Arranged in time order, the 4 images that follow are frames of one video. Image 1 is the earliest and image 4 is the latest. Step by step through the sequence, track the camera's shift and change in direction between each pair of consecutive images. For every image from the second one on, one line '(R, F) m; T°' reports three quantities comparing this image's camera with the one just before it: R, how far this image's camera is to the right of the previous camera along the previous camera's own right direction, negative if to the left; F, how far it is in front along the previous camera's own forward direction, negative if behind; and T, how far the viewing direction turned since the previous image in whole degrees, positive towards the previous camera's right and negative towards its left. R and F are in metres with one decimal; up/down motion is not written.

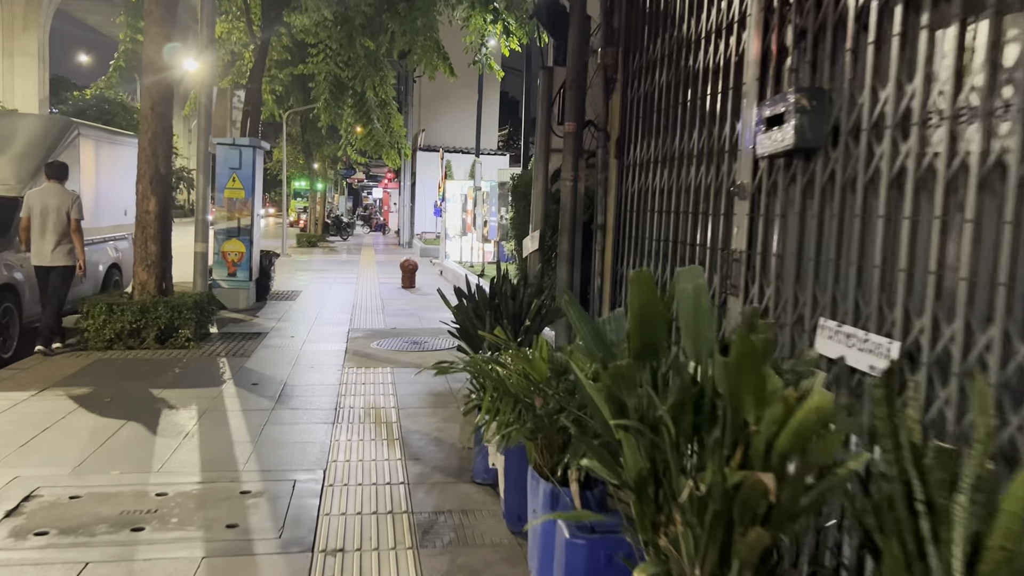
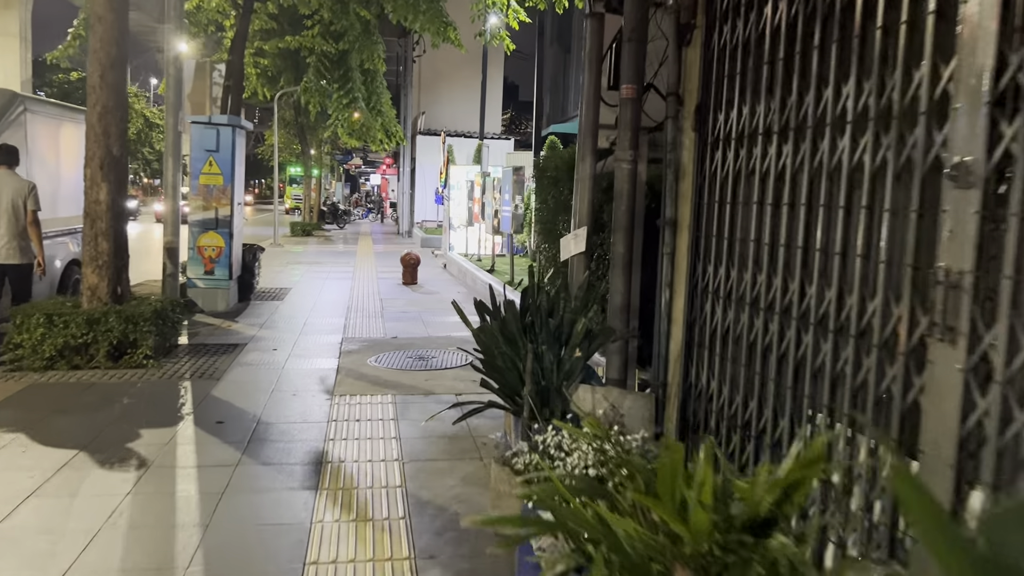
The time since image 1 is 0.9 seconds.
(-0.2, +1.6) m; 0°
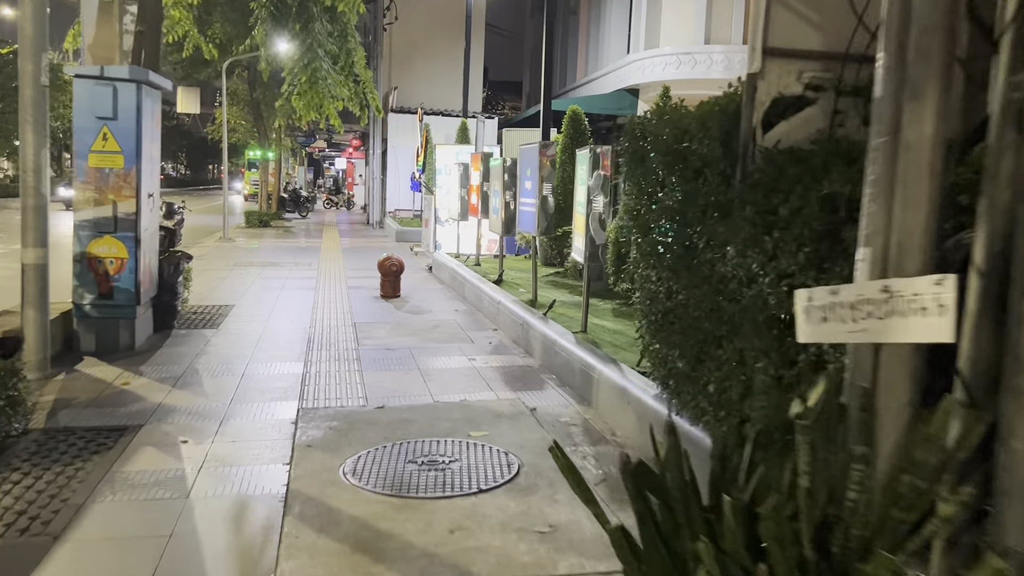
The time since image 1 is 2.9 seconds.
(-0.5, +3.4) m; +2°
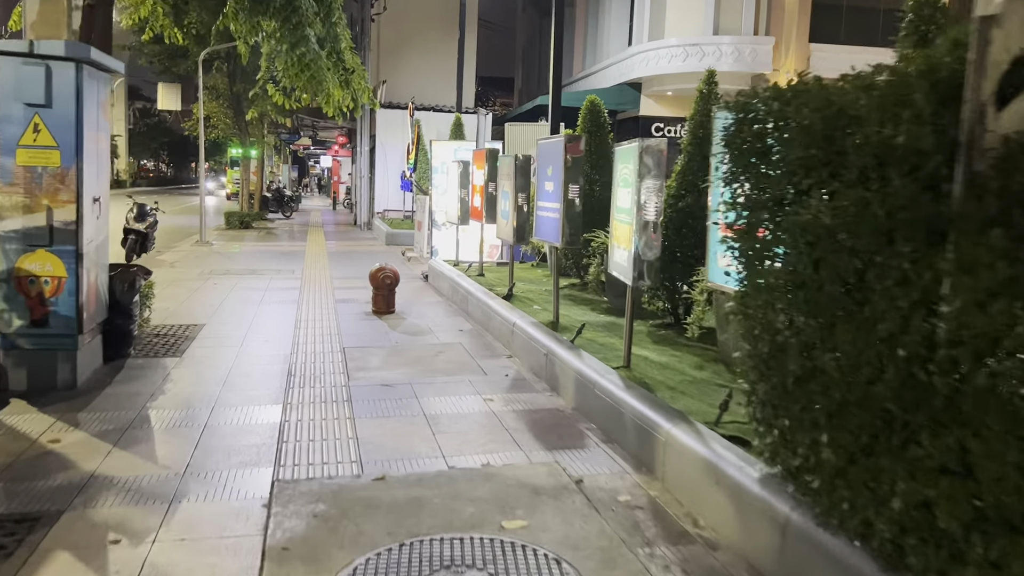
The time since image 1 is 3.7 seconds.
(-0.3, +1.4) m; +1°
